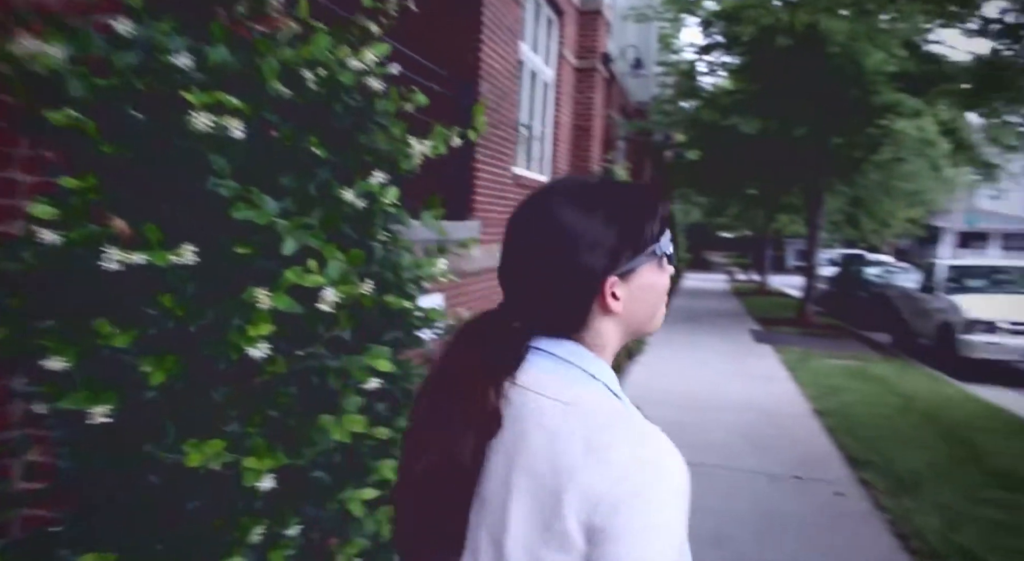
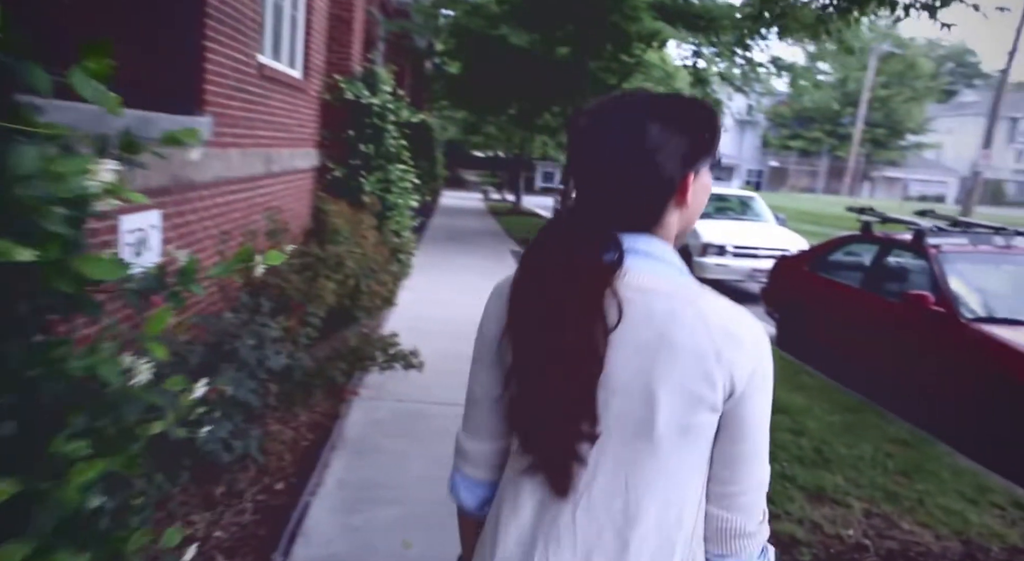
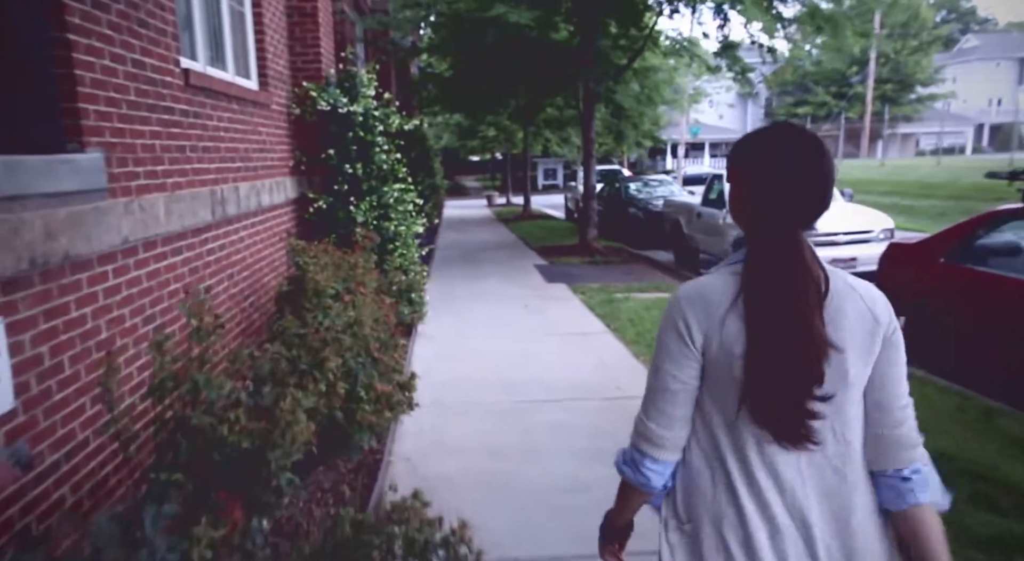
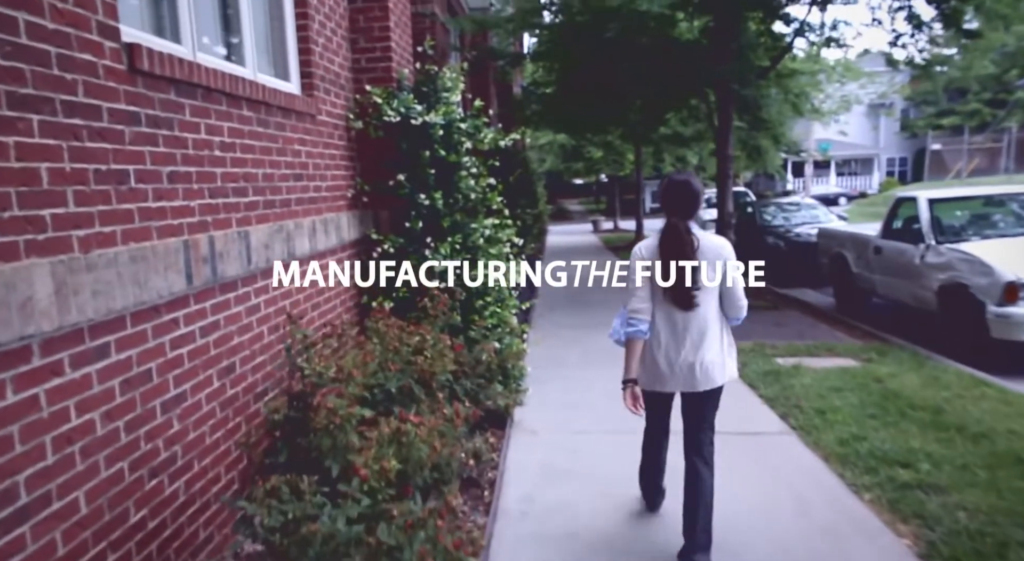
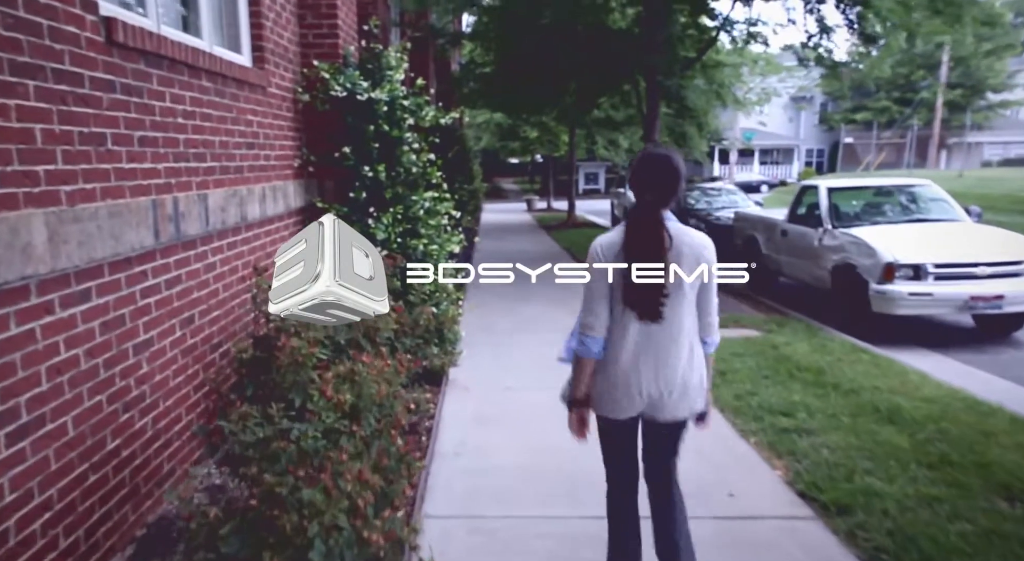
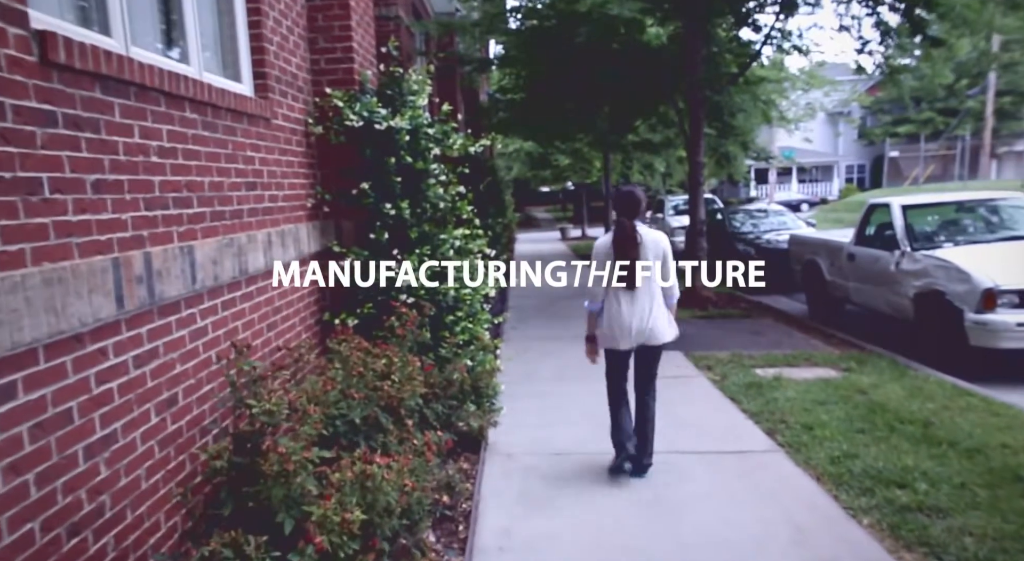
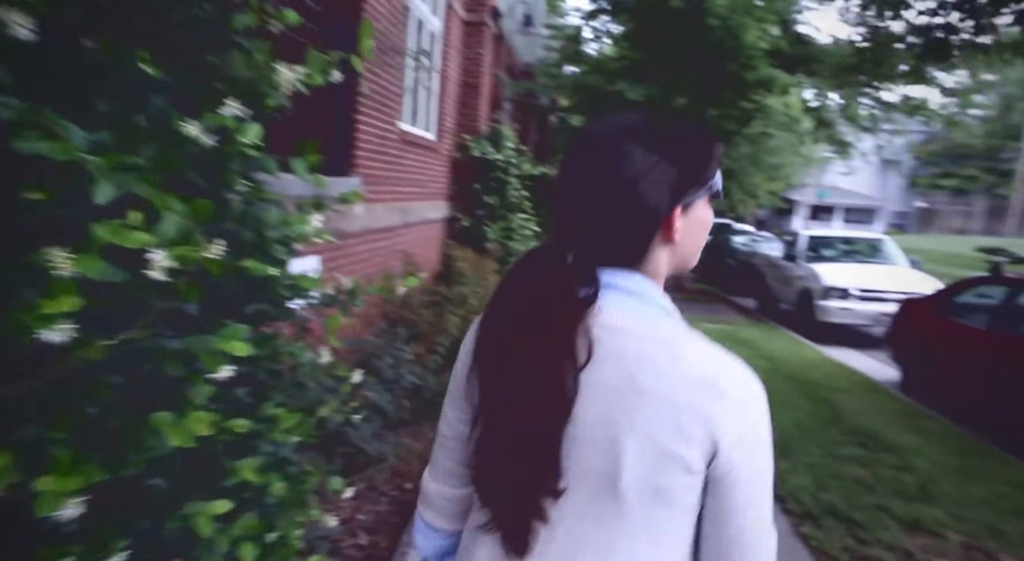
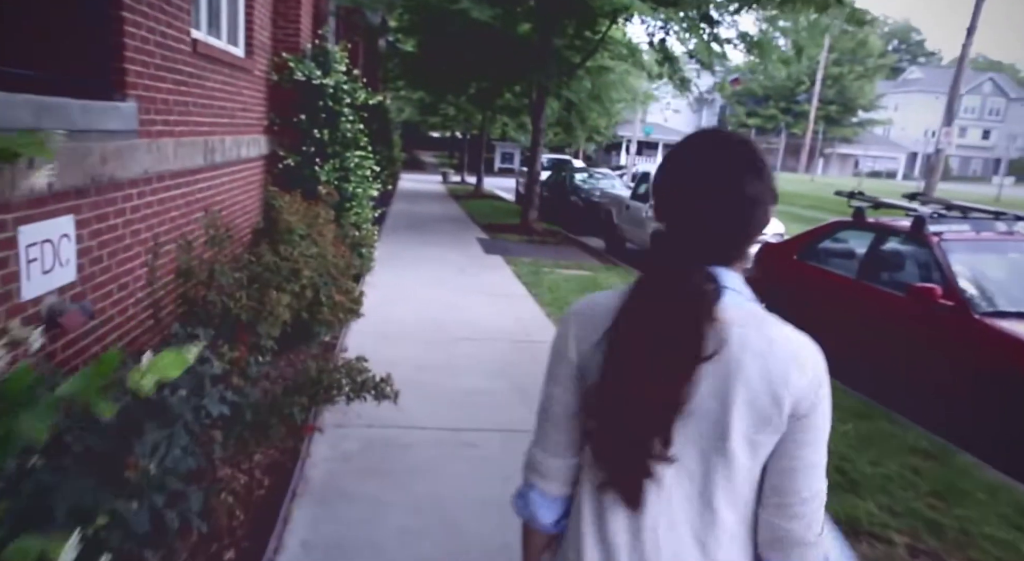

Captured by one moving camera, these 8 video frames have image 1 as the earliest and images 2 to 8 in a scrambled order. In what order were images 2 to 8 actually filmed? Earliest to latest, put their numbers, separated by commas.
7, 2, 8, 3, 5, 4, 6
